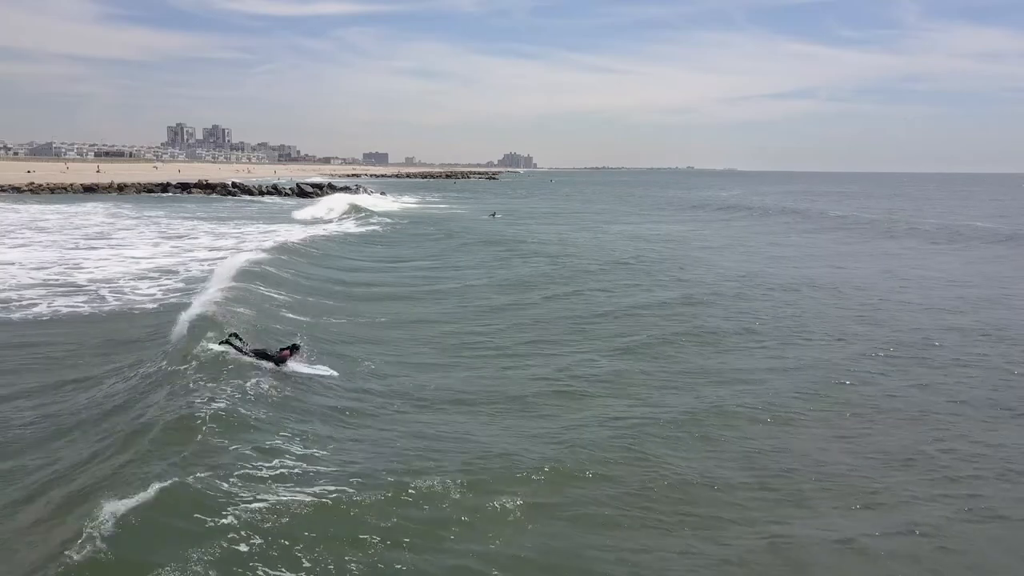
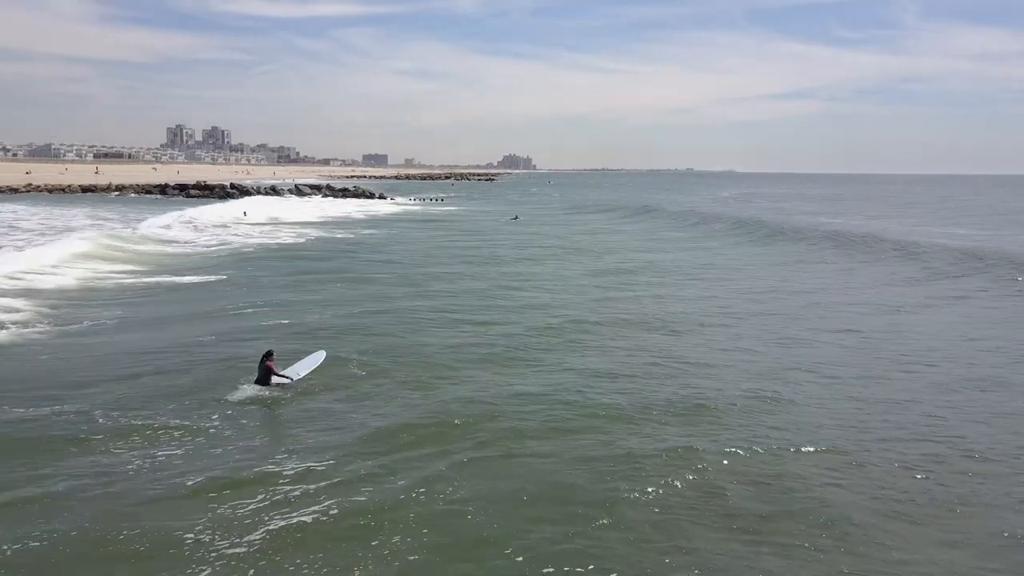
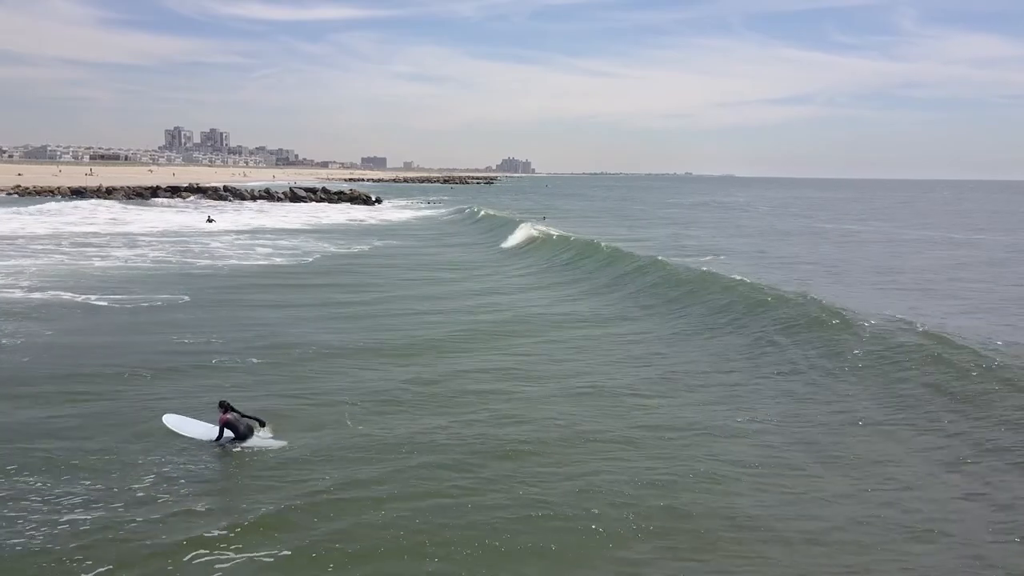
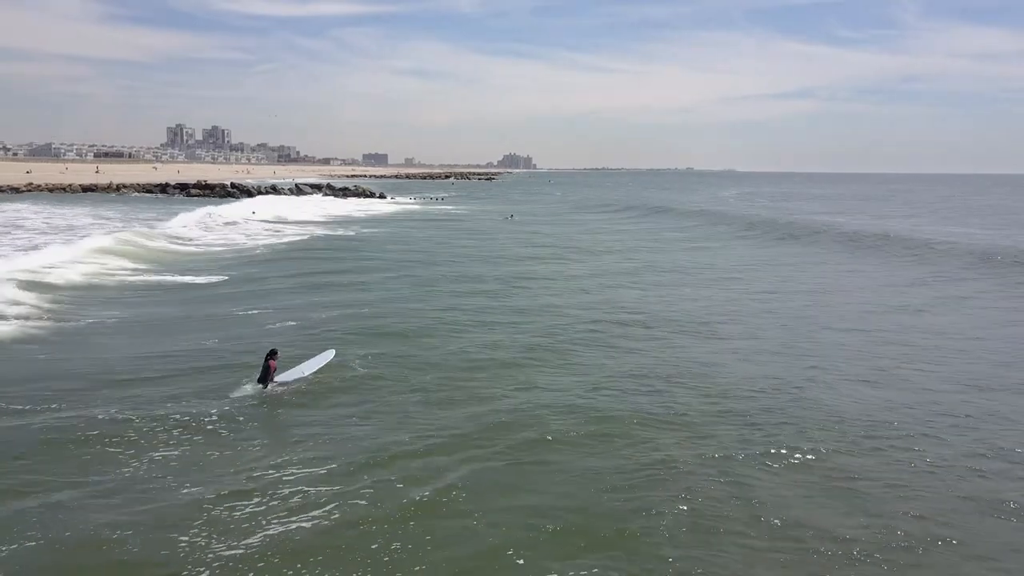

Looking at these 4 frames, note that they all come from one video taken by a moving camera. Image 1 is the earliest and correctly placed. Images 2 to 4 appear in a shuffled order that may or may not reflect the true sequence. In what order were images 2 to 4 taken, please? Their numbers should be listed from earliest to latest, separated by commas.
4, 2, 3
